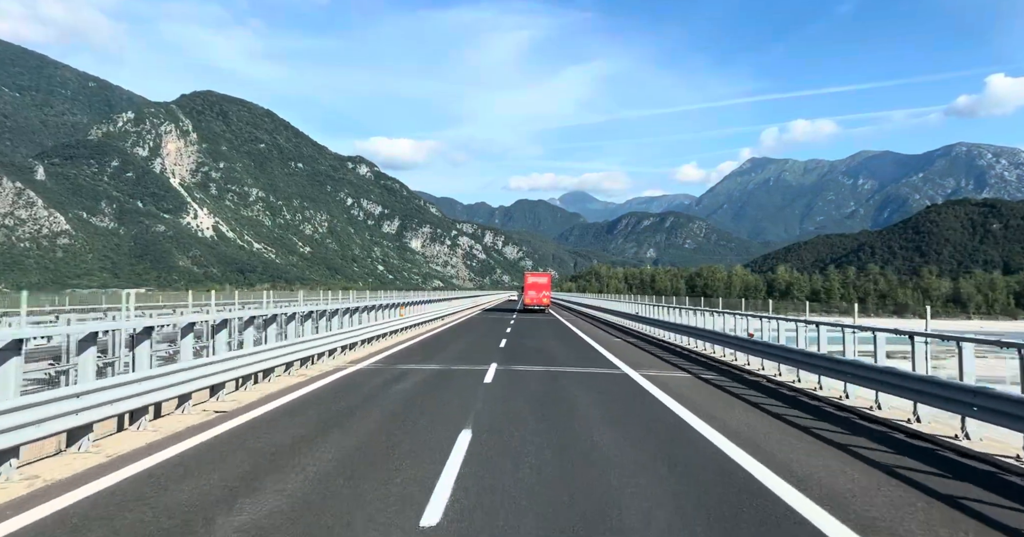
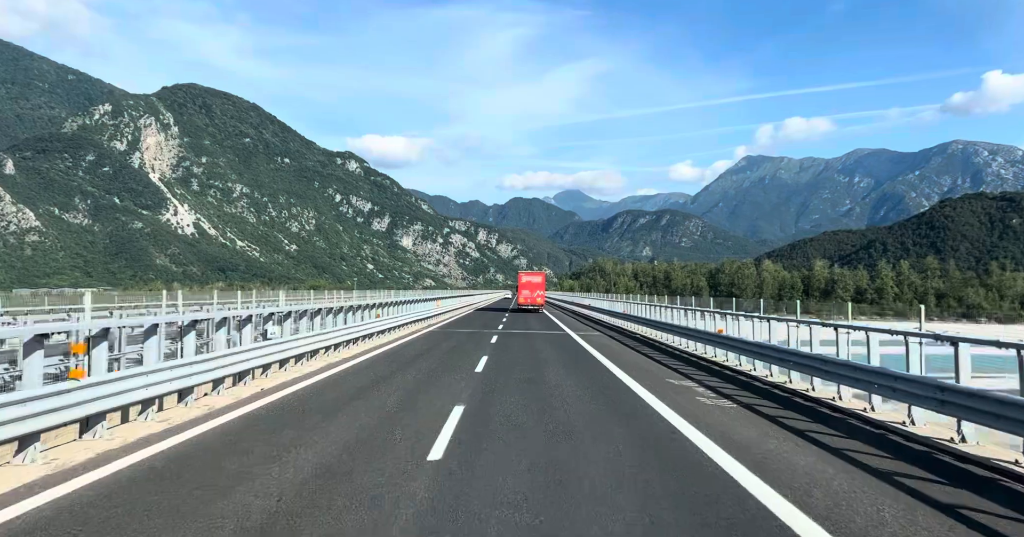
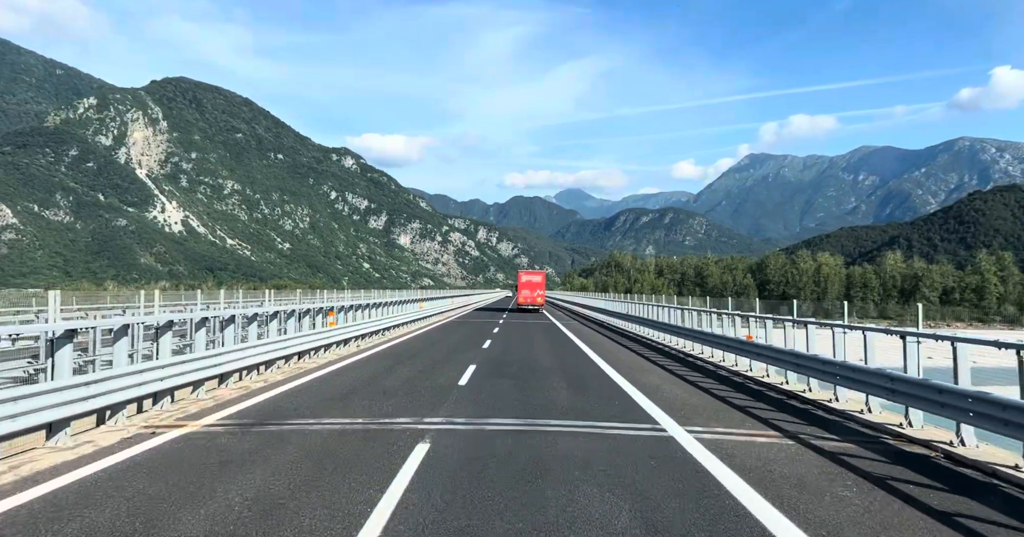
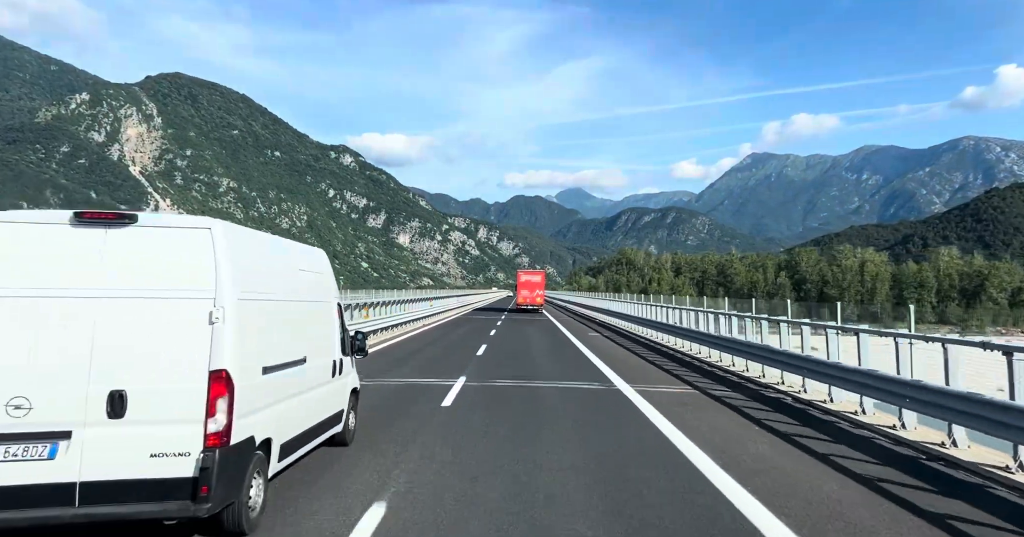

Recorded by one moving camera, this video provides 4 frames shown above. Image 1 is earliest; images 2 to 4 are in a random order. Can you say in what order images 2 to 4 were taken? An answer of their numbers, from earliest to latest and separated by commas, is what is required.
2, 3, 4
